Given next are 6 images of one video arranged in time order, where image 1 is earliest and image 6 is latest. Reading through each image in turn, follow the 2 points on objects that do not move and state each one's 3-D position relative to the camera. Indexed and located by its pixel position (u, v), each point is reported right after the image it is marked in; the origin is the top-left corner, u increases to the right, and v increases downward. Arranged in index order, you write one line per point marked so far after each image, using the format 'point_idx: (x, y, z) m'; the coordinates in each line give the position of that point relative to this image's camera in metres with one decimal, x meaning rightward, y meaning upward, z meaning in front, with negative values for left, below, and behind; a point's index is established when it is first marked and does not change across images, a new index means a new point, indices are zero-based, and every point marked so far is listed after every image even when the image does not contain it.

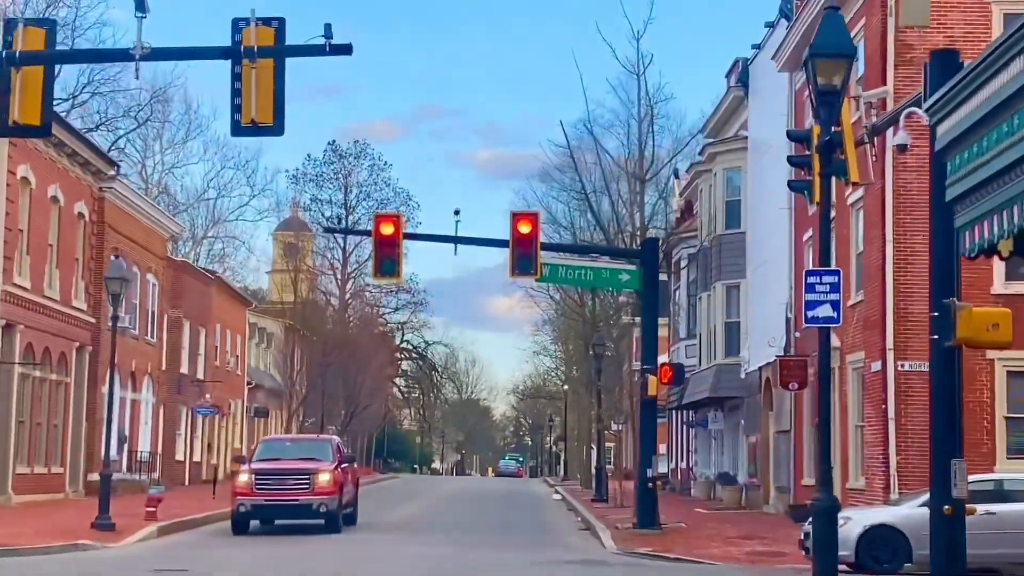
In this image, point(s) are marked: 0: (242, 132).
0: (-2.6, +1.5, +14.3) m
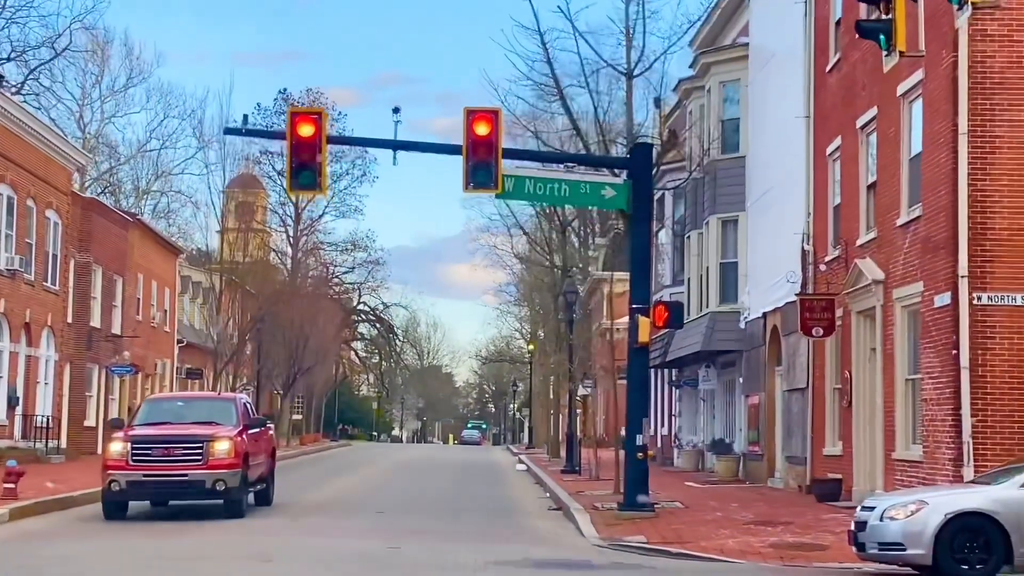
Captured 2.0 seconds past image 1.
0: (-2.9, +2.4, +8.6) m
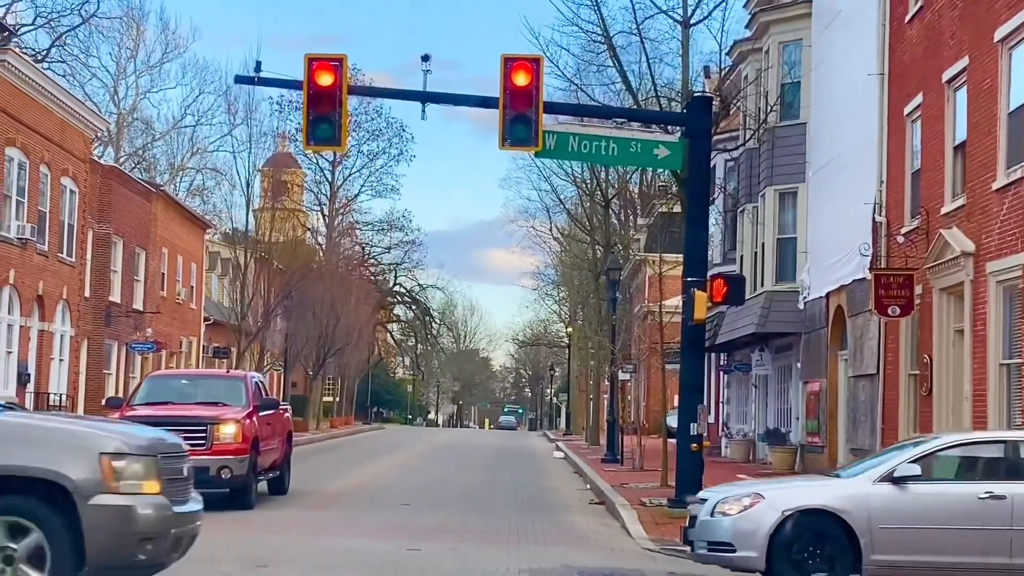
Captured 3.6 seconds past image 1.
0: (-2.7, +2.7, +6.5) m
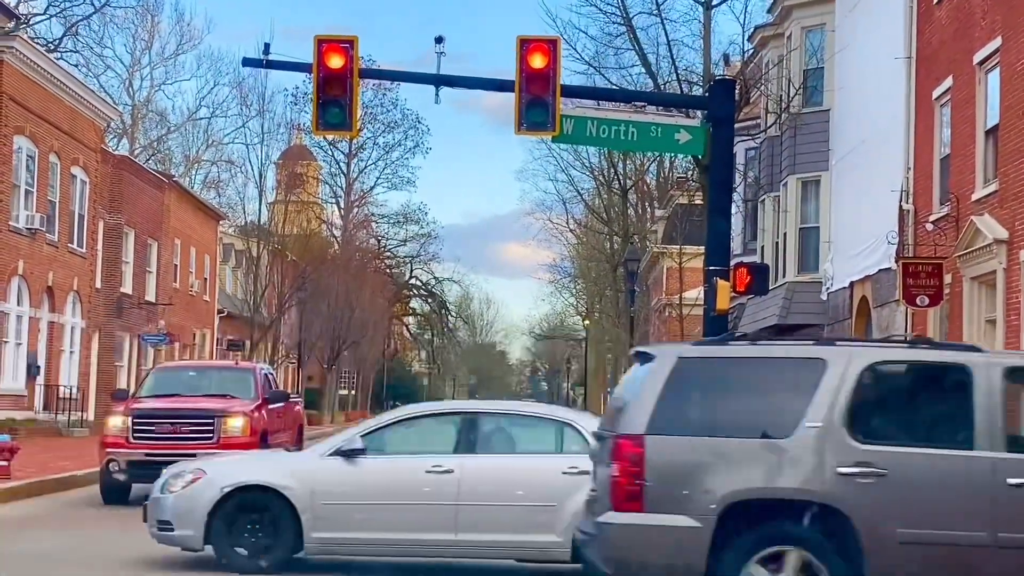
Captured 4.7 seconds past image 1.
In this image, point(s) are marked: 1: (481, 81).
0: (-2.6, +2.8, +5.9) m
1: (-0.4, +2.4, +17.7) m
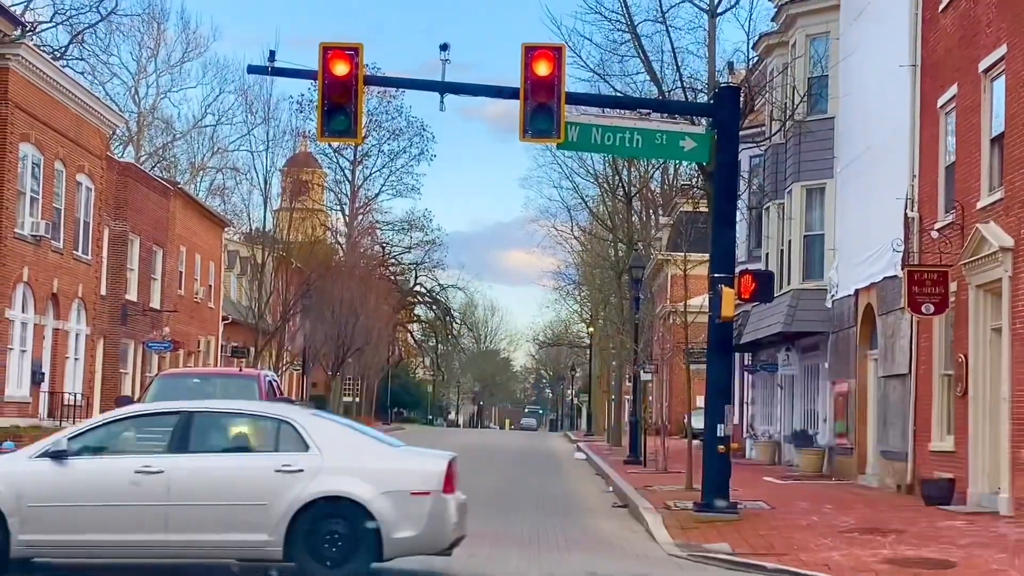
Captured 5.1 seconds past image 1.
0: (-2.6, +2.7, +5.9) m
1: (-0.3, +2.4, +17.7) m
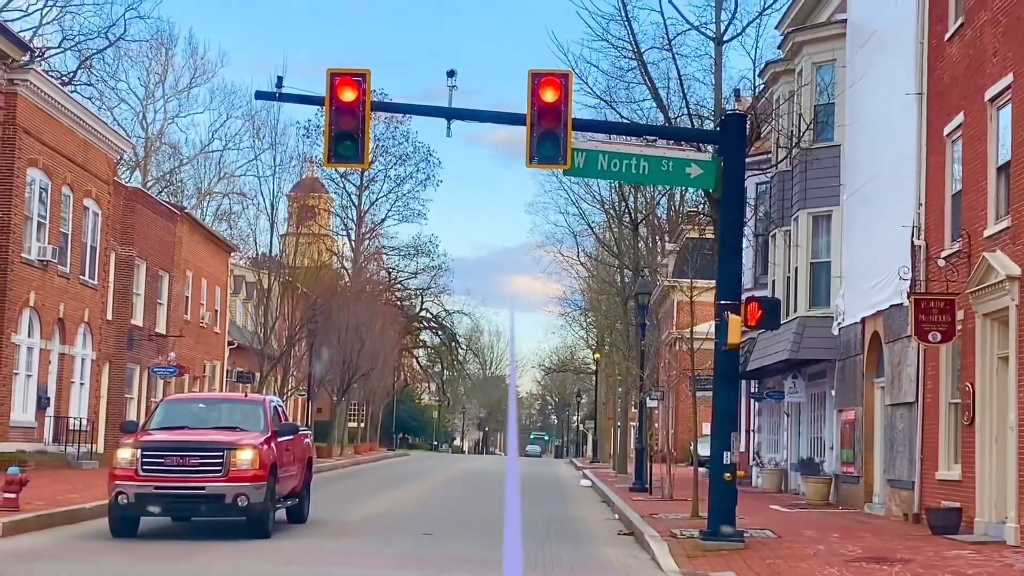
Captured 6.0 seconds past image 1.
0: (-2.6, +2.6, +6.0) m
1: (-0.3, +2.0, +17.7) m
